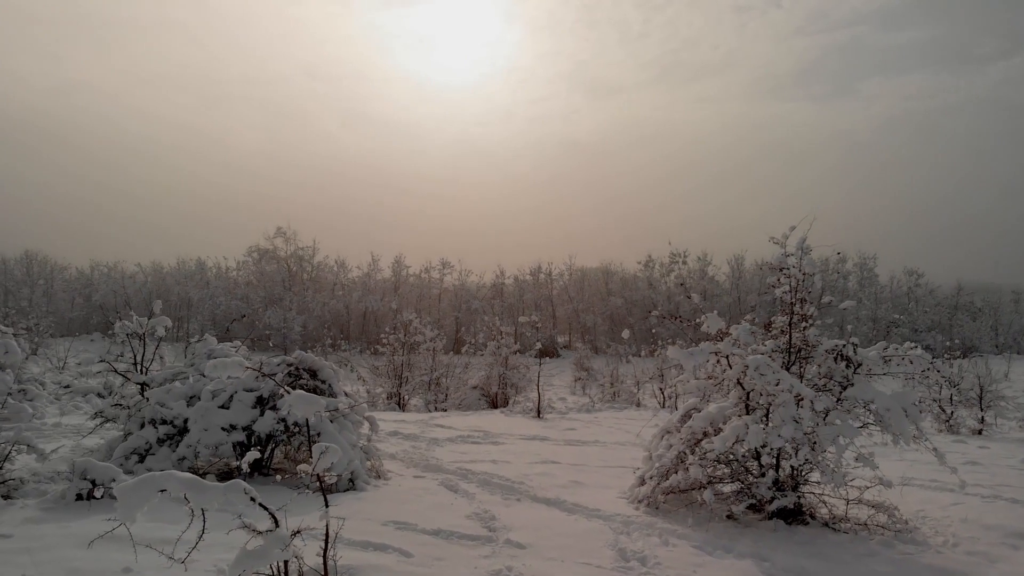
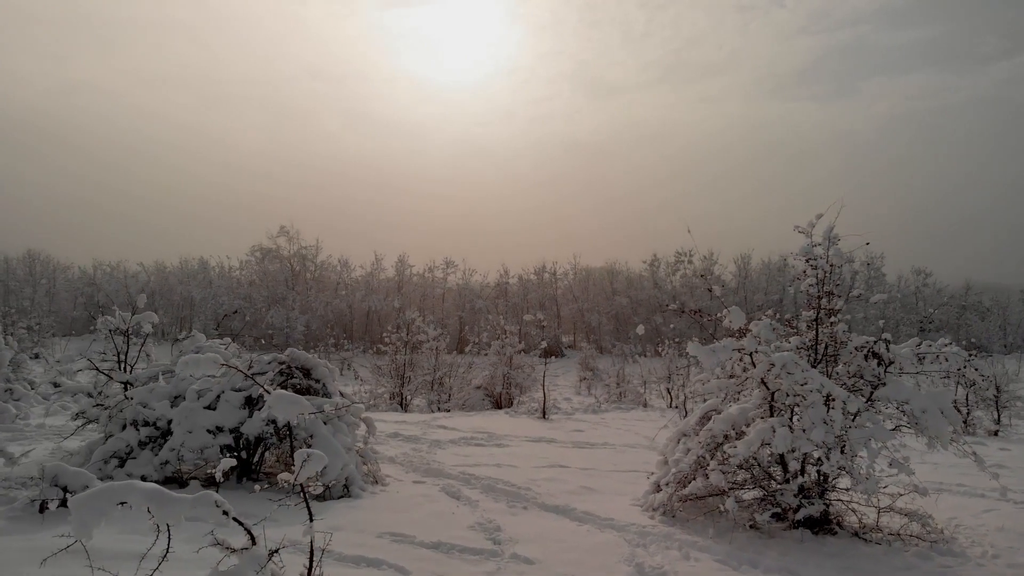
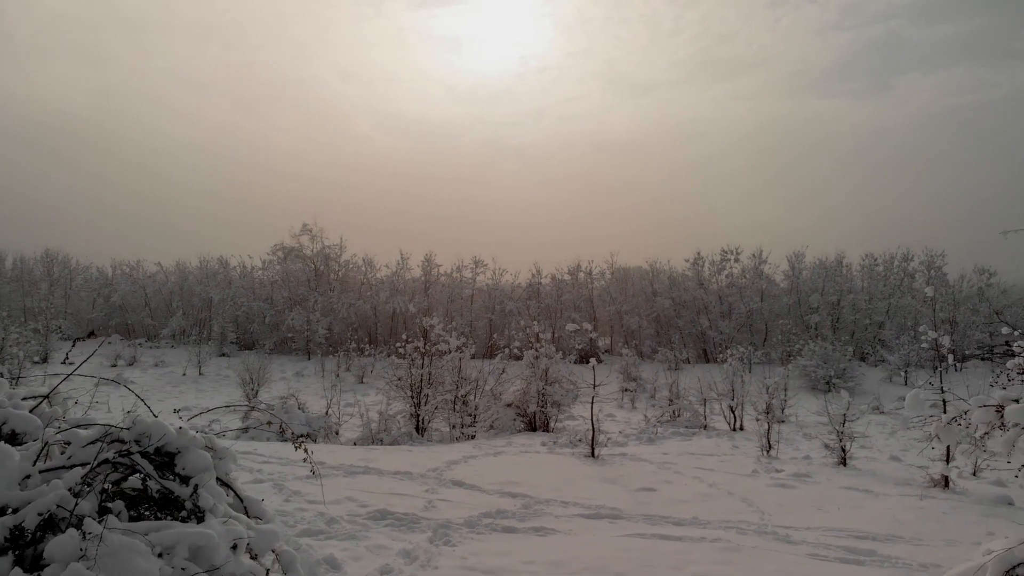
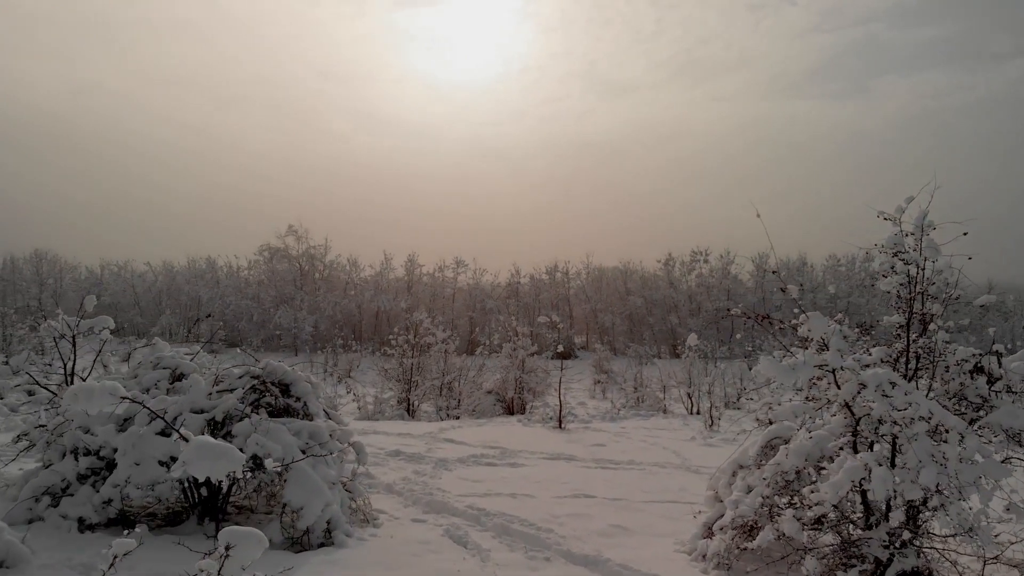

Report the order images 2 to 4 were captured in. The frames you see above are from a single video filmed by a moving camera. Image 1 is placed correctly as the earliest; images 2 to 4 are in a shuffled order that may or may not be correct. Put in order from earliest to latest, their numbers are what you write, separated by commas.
2, 4, 3
